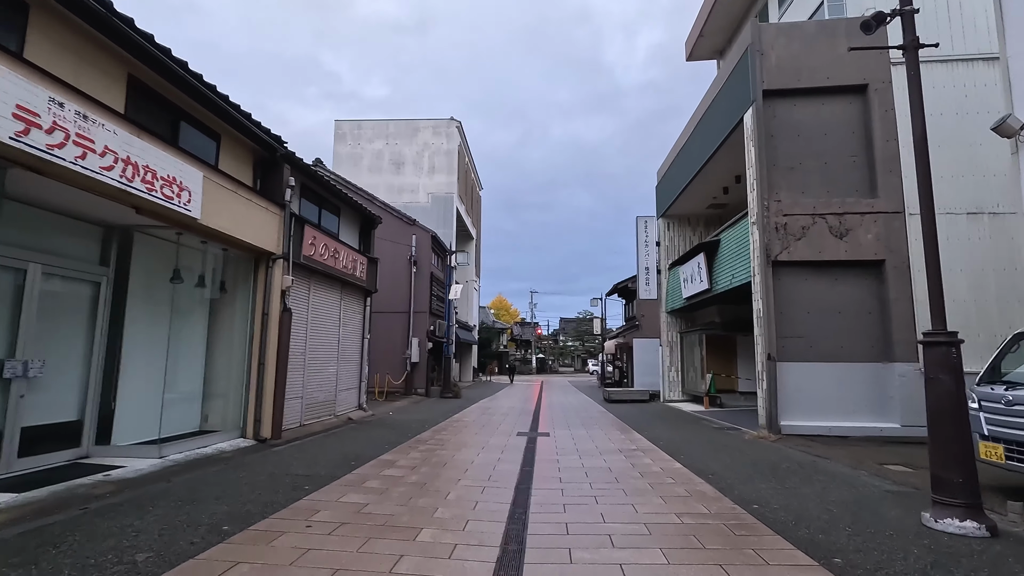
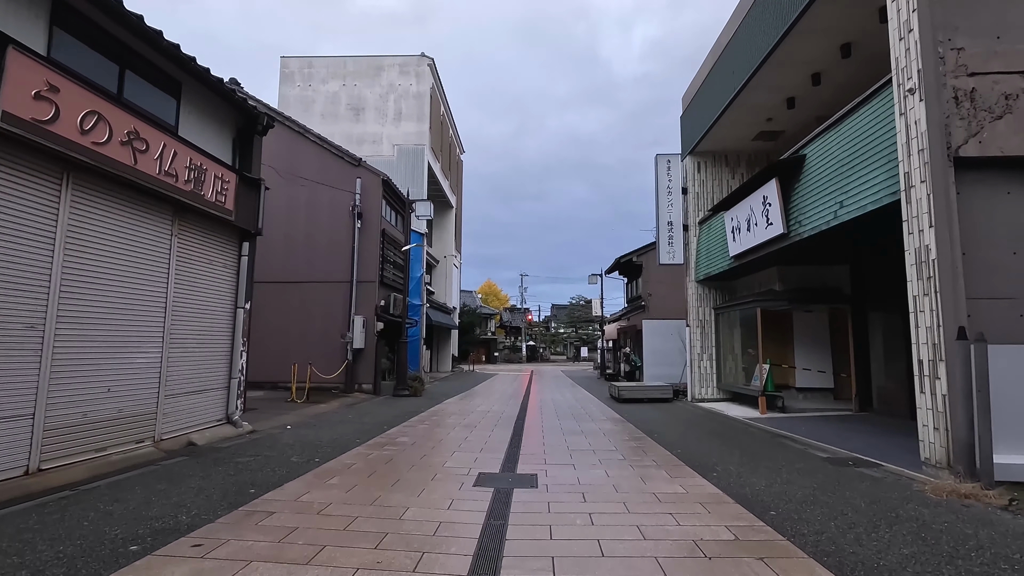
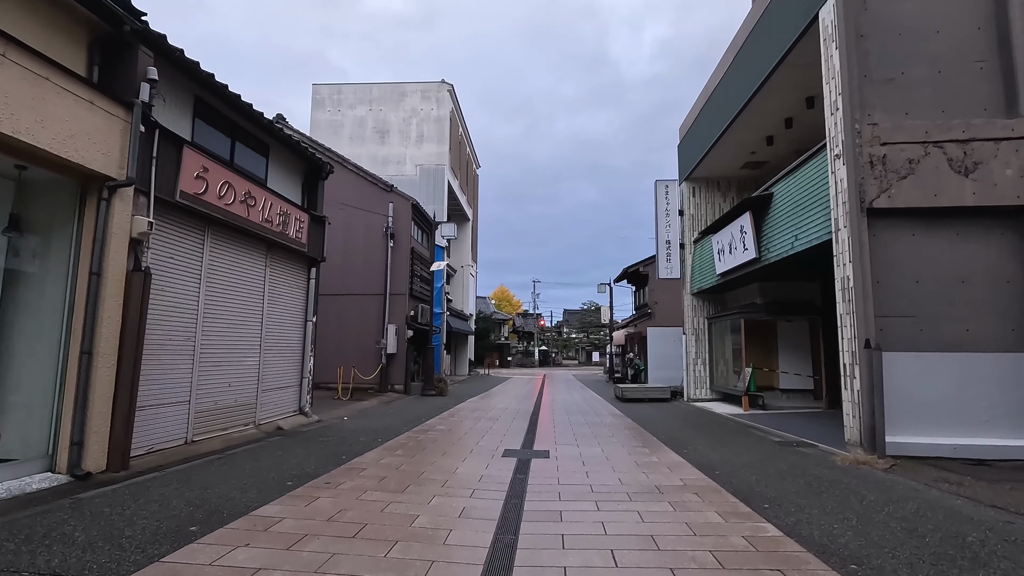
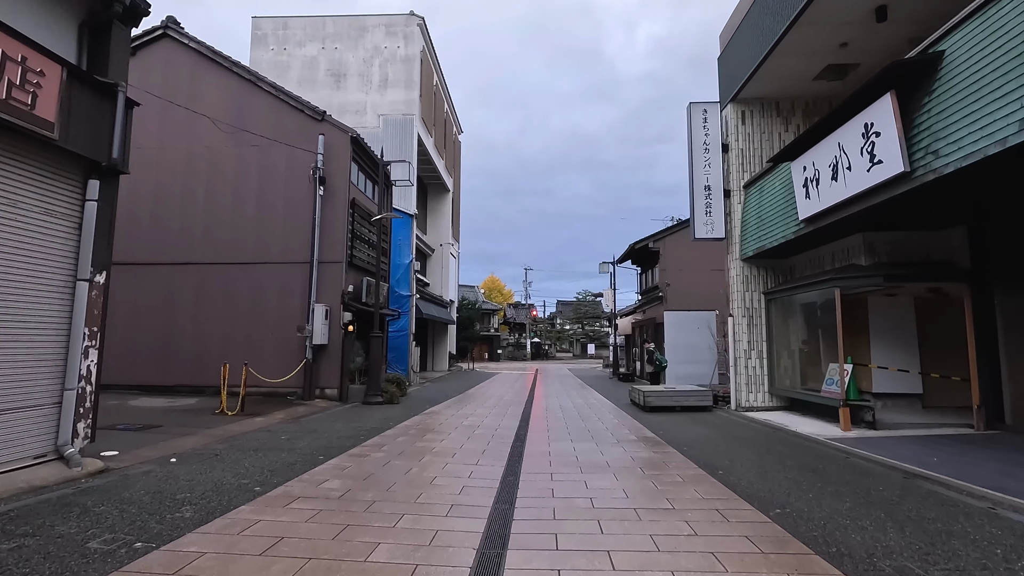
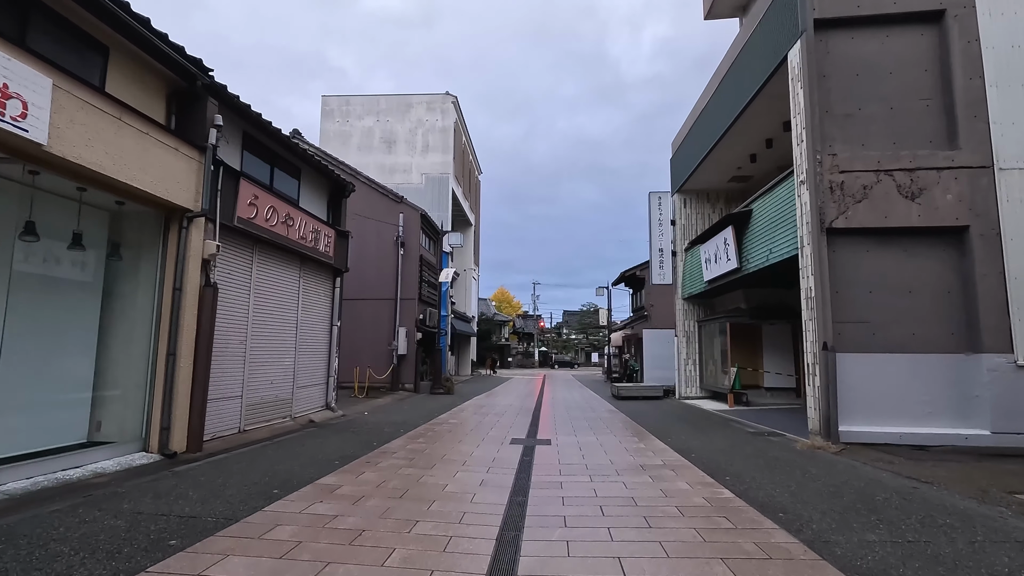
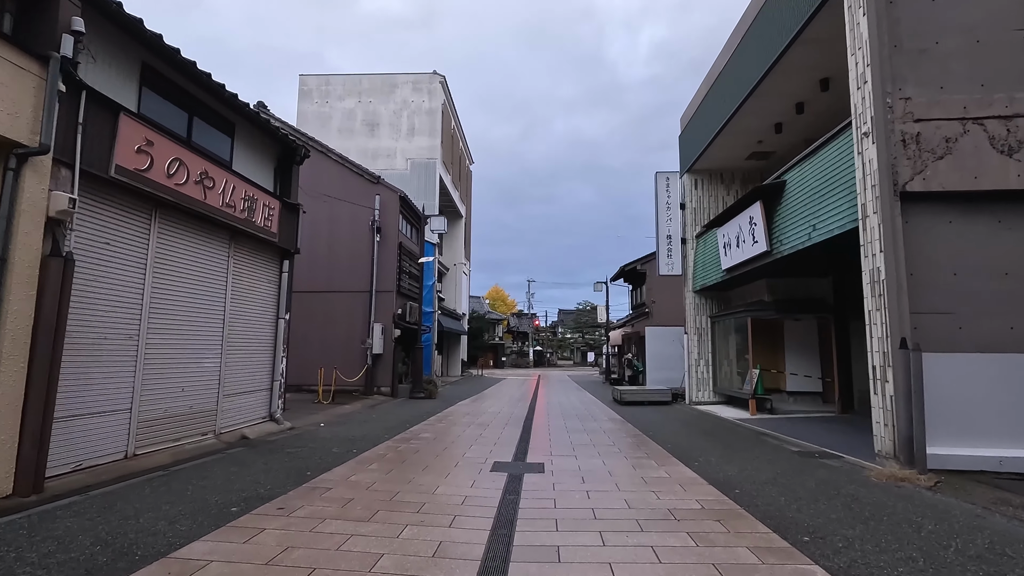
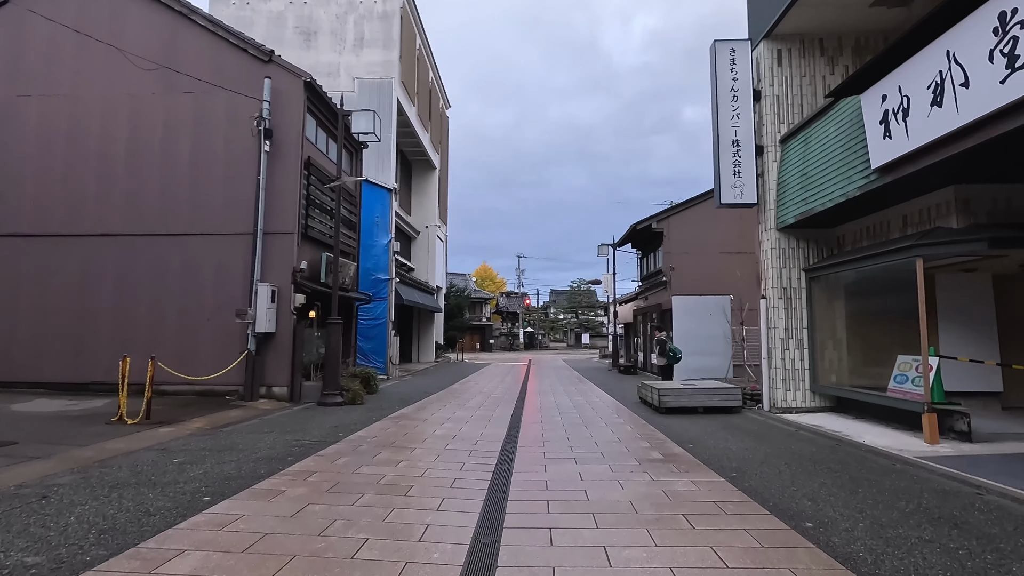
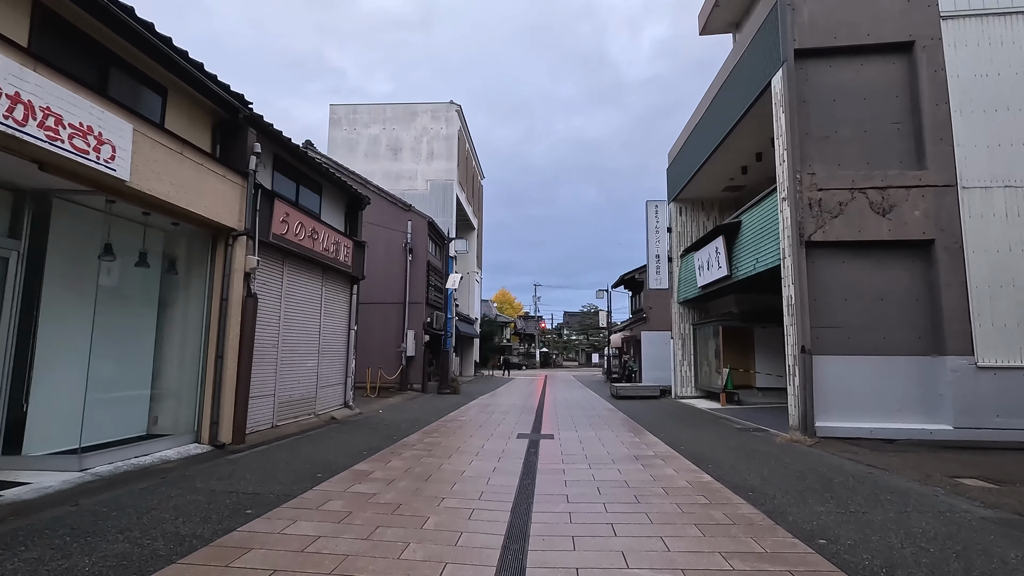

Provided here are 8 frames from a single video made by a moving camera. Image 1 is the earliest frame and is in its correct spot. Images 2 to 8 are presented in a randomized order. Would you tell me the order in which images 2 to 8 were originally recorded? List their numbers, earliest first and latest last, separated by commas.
8, 5, 3, 6, 2, 4, 7
